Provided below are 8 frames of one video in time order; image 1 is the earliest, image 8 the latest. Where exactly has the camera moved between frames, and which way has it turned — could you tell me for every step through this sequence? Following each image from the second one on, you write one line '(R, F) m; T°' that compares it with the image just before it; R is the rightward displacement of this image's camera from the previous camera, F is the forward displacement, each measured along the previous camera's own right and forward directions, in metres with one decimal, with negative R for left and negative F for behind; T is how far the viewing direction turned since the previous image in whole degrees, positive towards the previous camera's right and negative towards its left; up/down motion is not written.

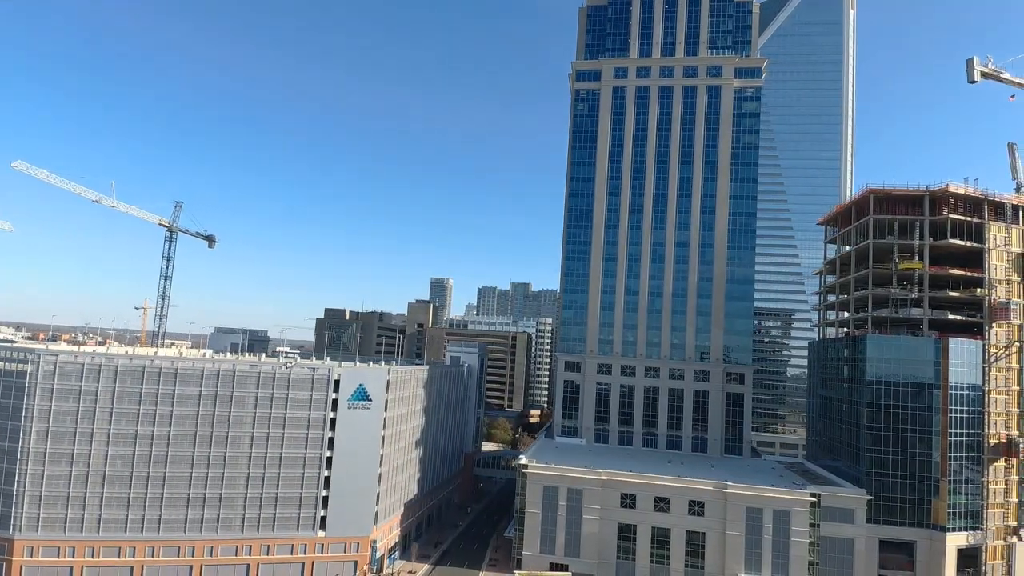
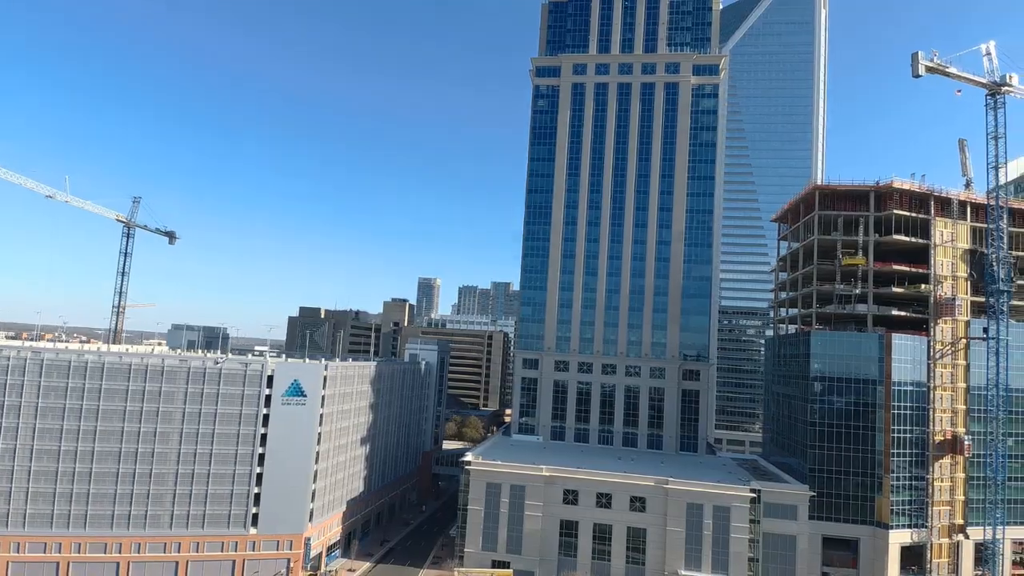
(+6.3, +0.6) m; 0°
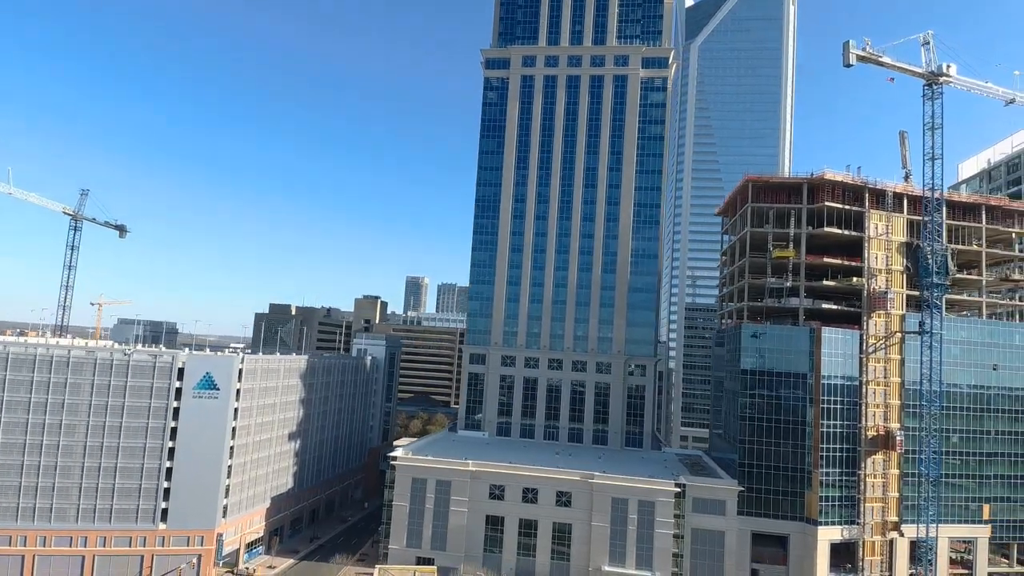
(+8.5, +1.1) m; 0°
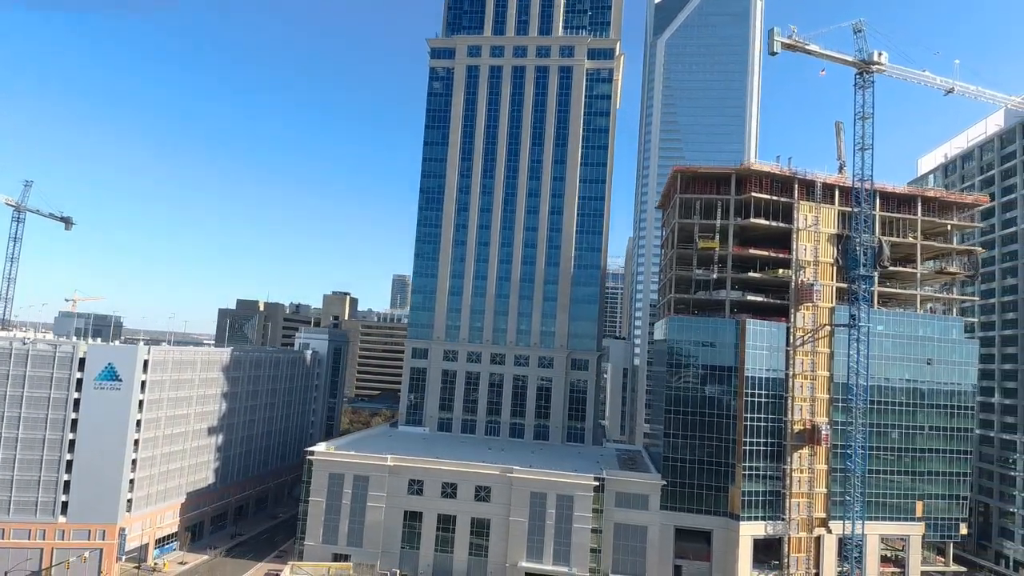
(+8.9, +1.4) m; 0°
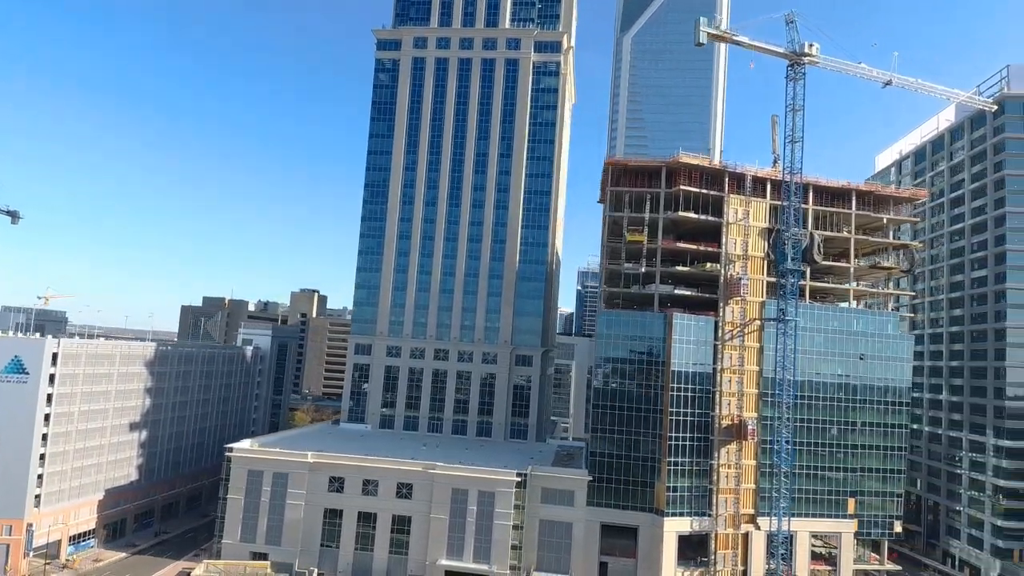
(+7.9, +1.0) m; 0°
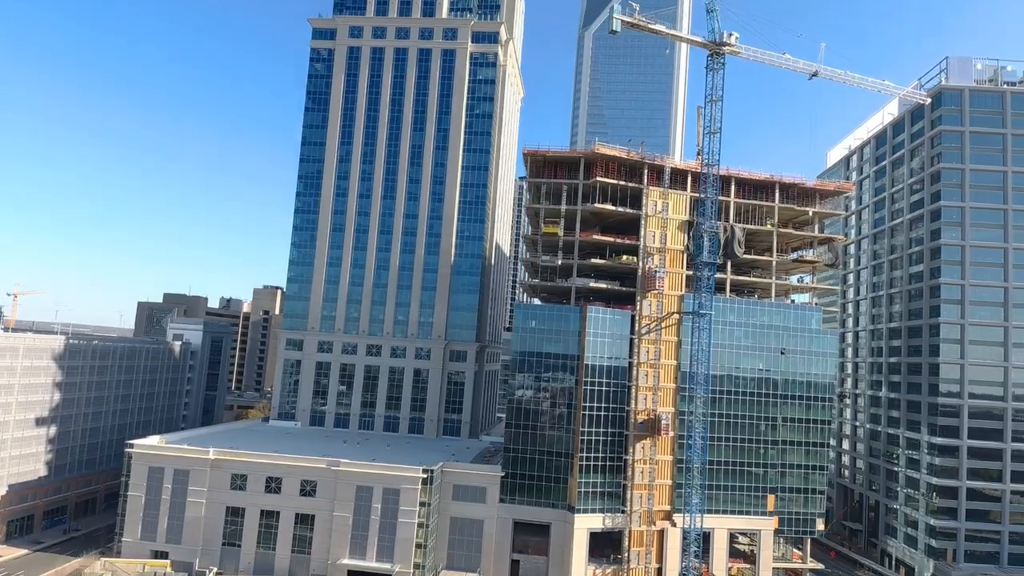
(+9.3, +1.5) m; 0°
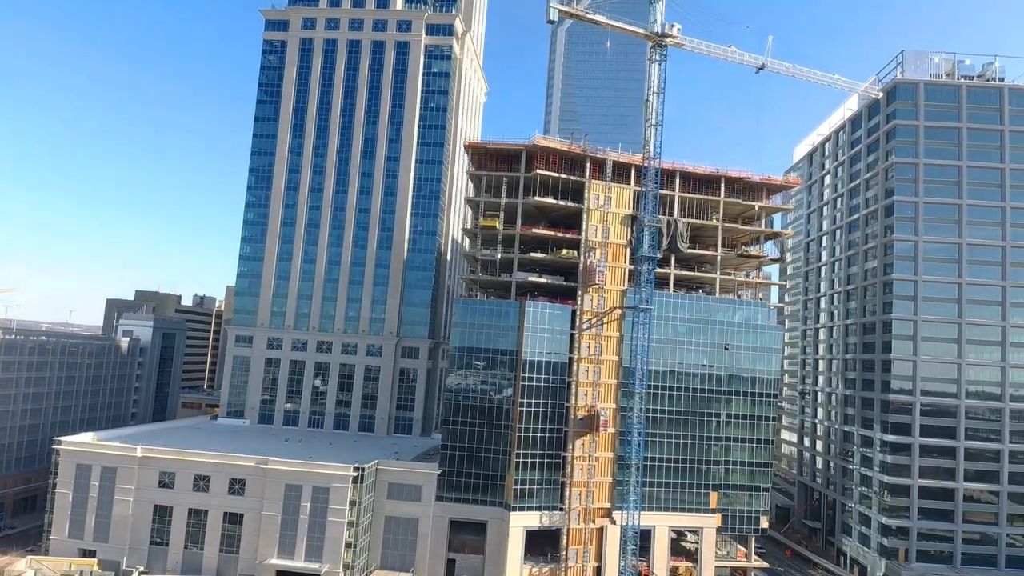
(+6.5, +1.1) m; 0°
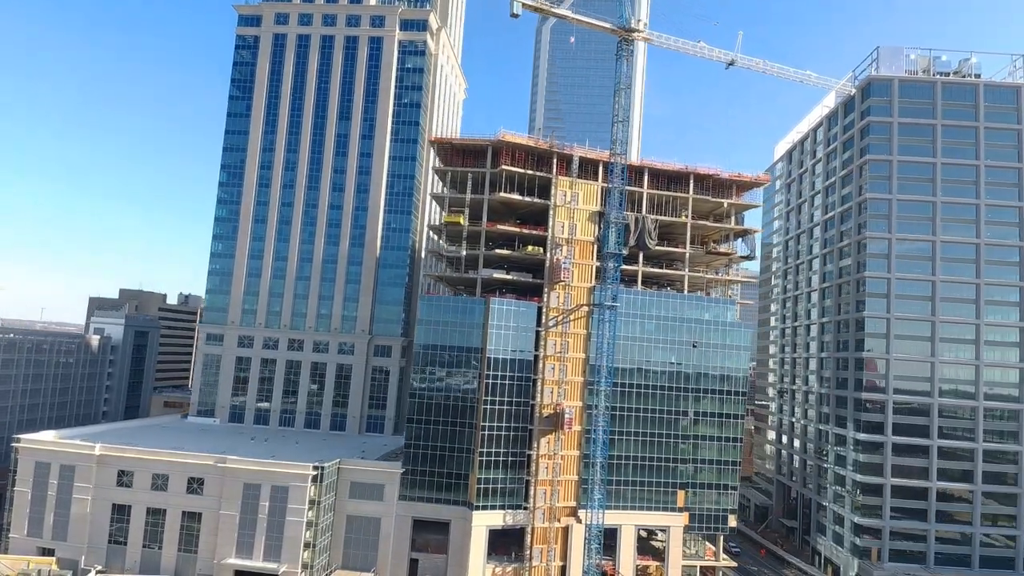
(+3.7, +0.6) m; 0°
